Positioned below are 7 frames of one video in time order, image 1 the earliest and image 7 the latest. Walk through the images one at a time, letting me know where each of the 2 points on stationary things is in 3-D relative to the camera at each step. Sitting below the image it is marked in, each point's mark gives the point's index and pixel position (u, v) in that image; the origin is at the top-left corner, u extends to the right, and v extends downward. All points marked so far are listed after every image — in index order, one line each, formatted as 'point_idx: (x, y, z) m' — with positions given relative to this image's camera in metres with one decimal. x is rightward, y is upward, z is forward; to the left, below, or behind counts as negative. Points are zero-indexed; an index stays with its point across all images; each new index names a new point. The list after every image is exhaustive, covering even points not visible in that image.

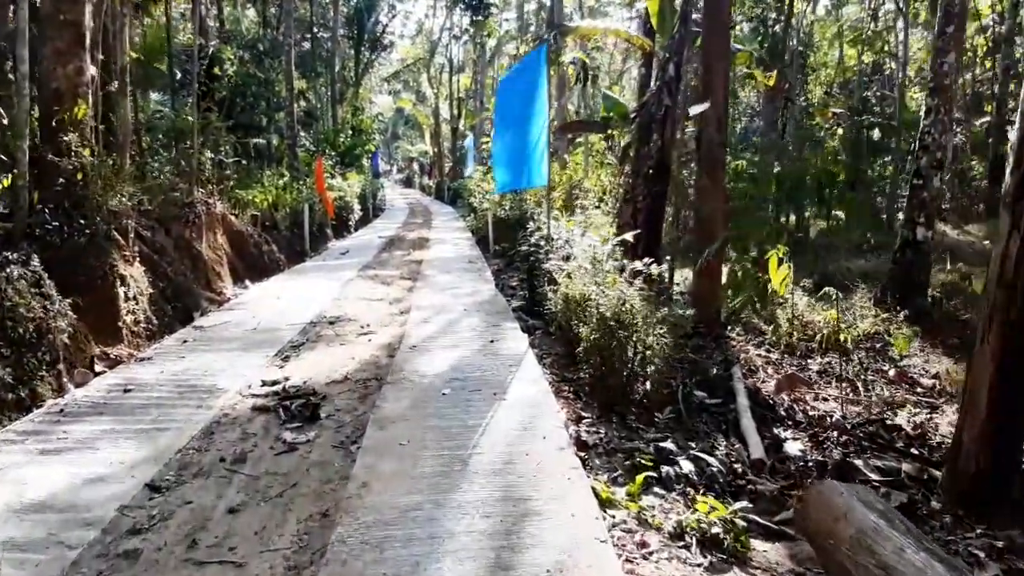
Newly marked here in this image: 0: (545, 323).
0: (+0.3, -0.3, +7.2) m
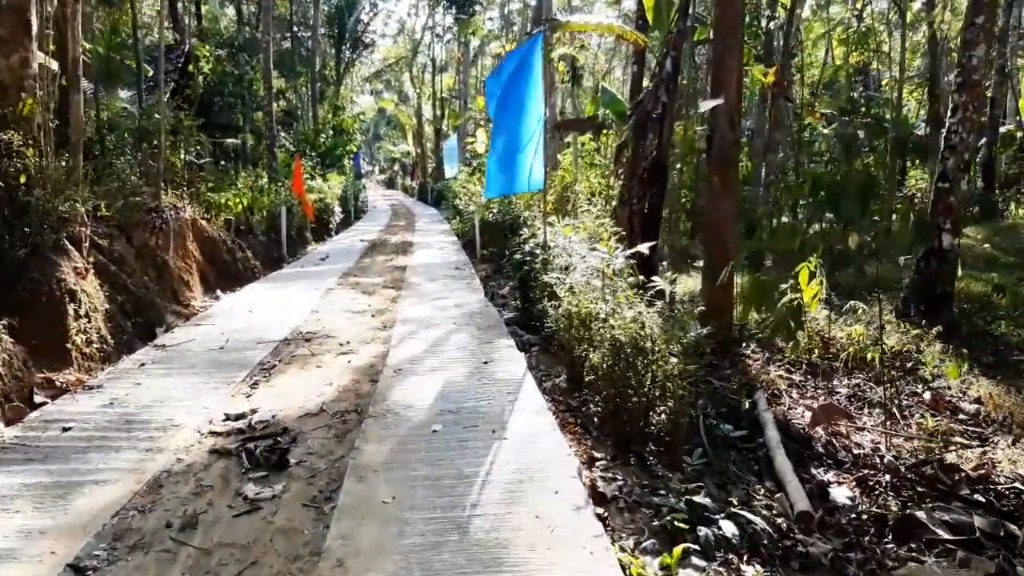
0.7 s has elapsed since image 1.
0: (+0.2, -0.4, +6.6) m
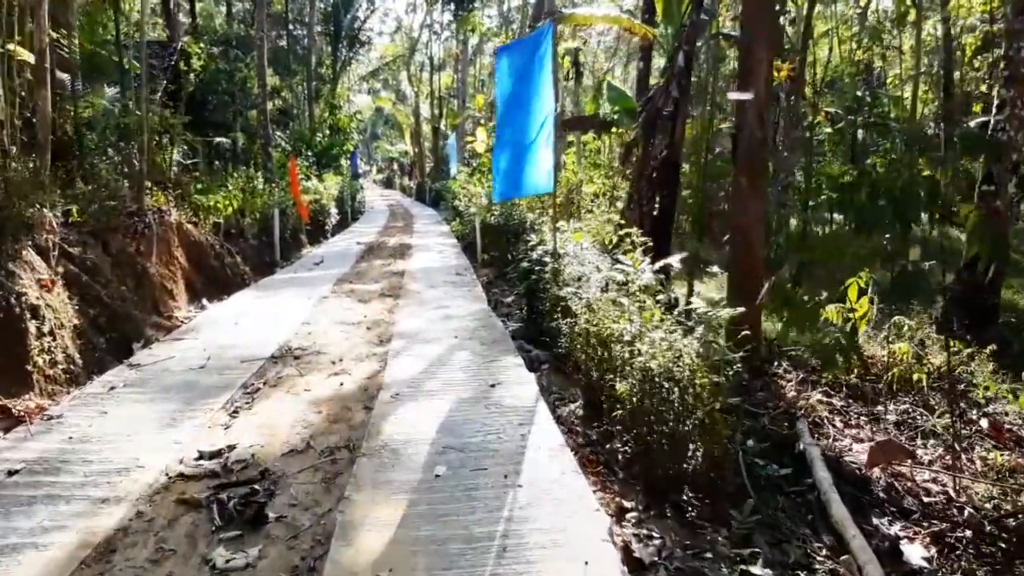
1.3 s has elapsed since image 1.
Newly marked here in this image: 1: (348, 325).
0: (+0.3, -0.5, +6.1) m
1: (-1.5, -0.3, +7.3) m
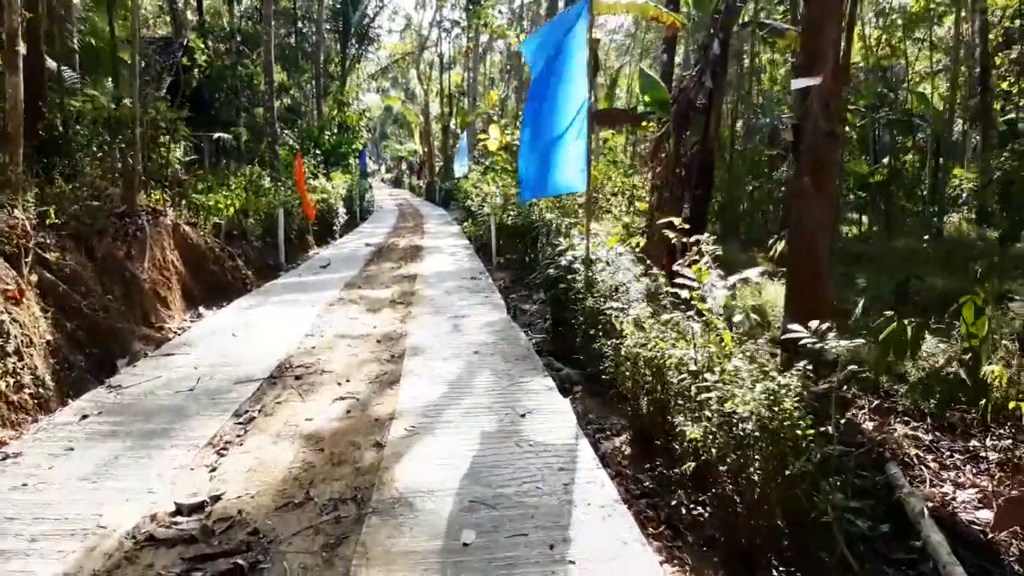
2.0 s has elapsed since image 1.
0: (+0.5, -0.6, +5.4) m
1: (-1.3, -0.4, +6.6) m
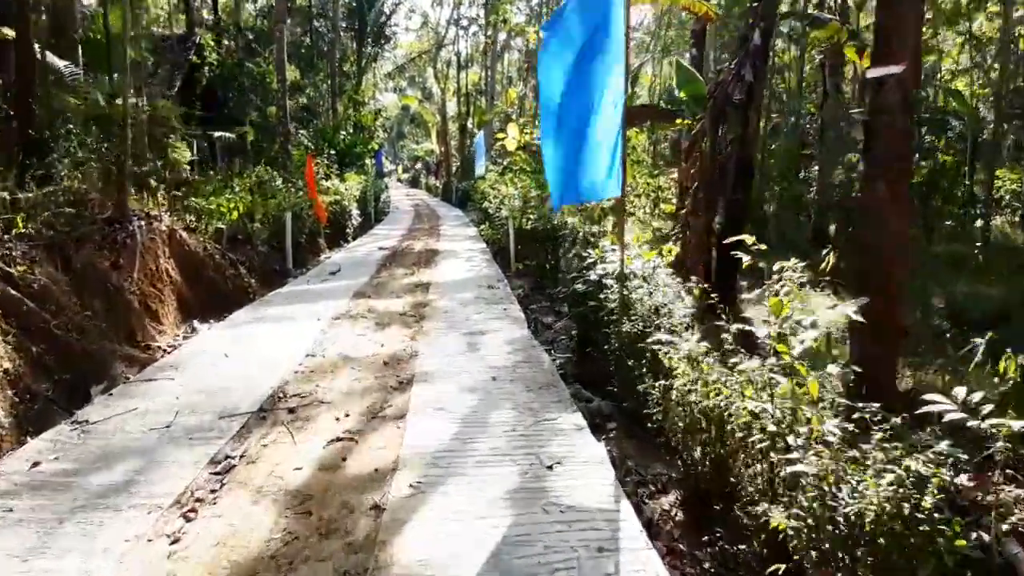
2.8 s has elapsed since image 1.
0: (+0.6, -0.7, +4.7) m
1: (-1.1, -0.5, +6.0) m
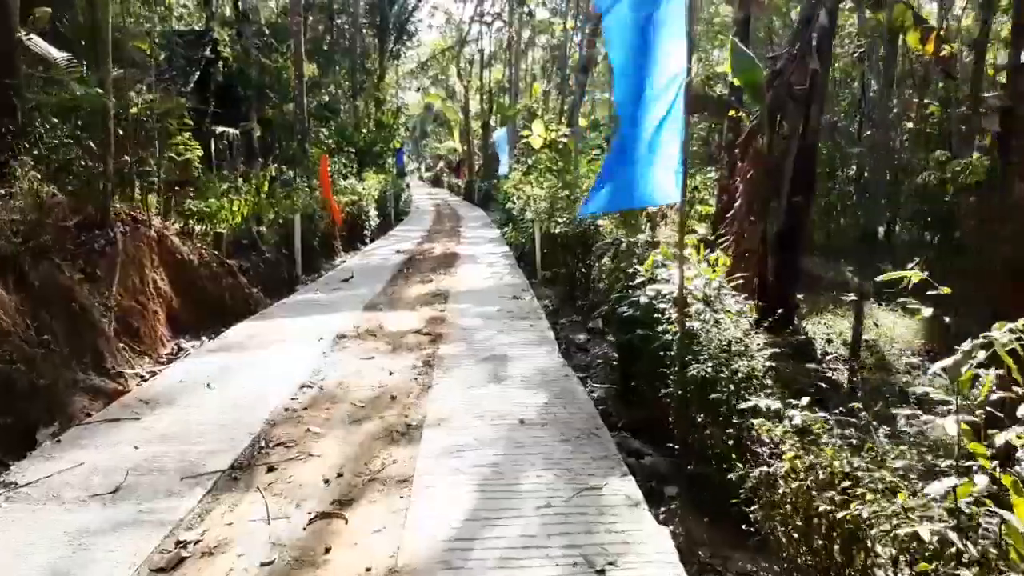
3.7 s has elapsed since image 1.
0: (+0.8, -0.8, +3.7) m
1: (-0.9, -0.6, +5.1) m
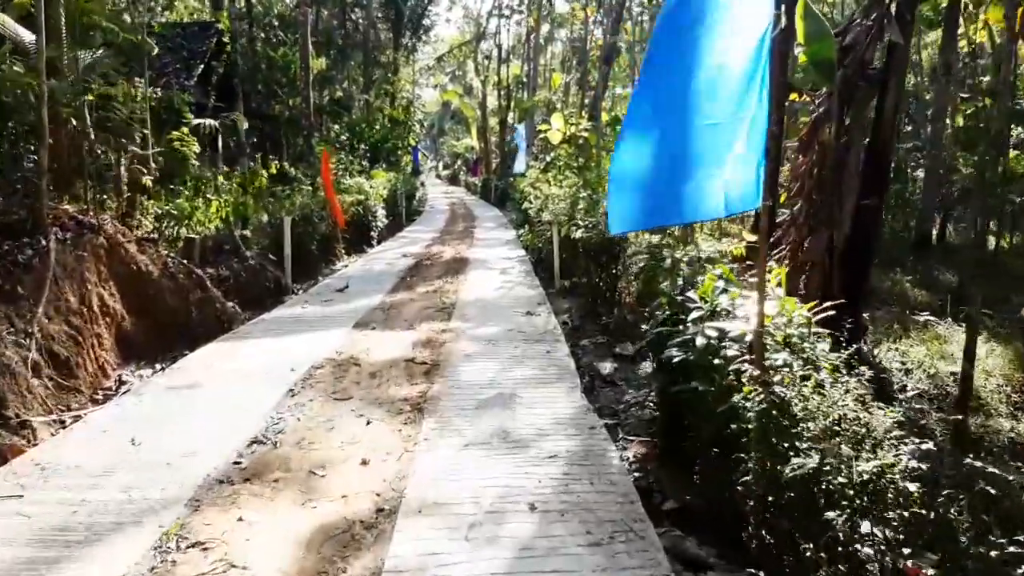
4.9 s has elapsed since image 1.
0: (+0.8, -1.0, +2.5) m
1: (-0.9, -0.8, +3.9) m
